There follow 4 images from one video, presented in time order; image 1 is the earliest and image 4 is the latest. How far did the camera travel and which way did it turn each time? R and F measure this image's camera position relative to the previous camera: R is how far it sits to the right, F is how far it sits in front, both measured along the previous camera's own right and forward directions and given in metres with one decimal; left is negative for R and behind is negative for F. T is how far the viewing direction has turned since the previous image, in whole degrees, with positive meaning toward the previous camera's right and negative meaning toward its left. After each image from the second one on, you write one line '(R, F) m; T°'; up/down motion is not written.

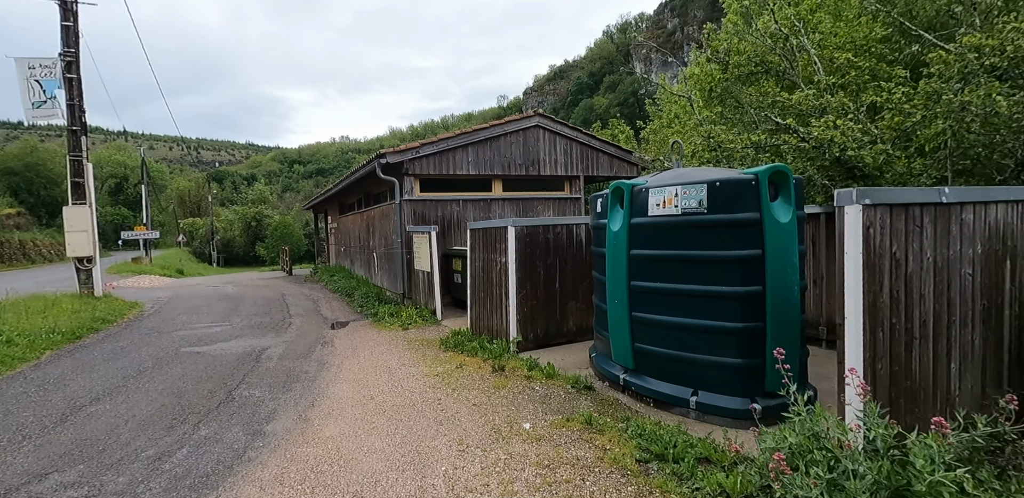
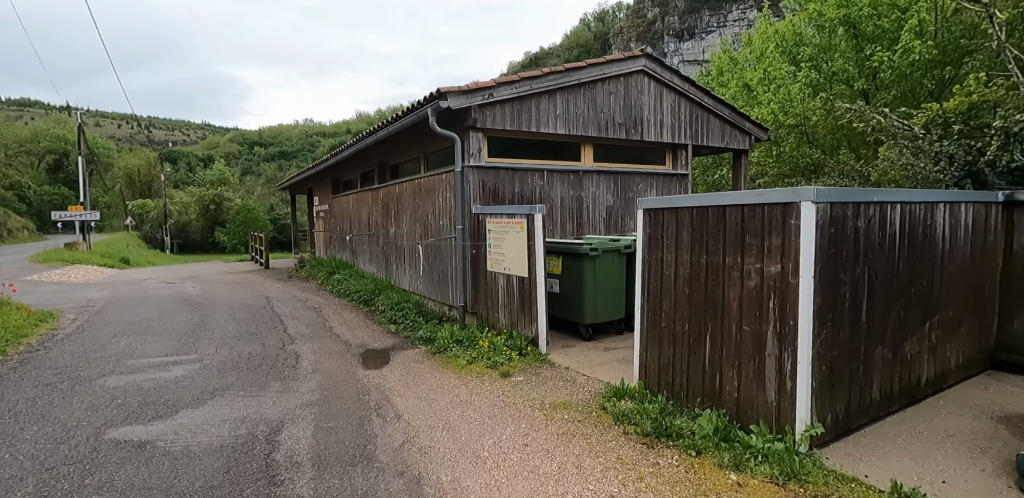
(-1.8, +2.8) m; +4°
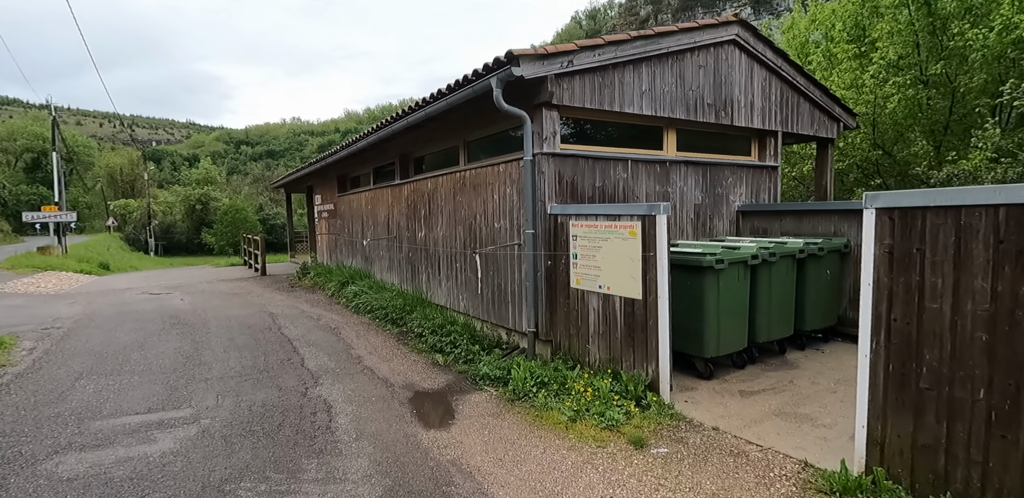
(-0.9, +1.3) m; +1°
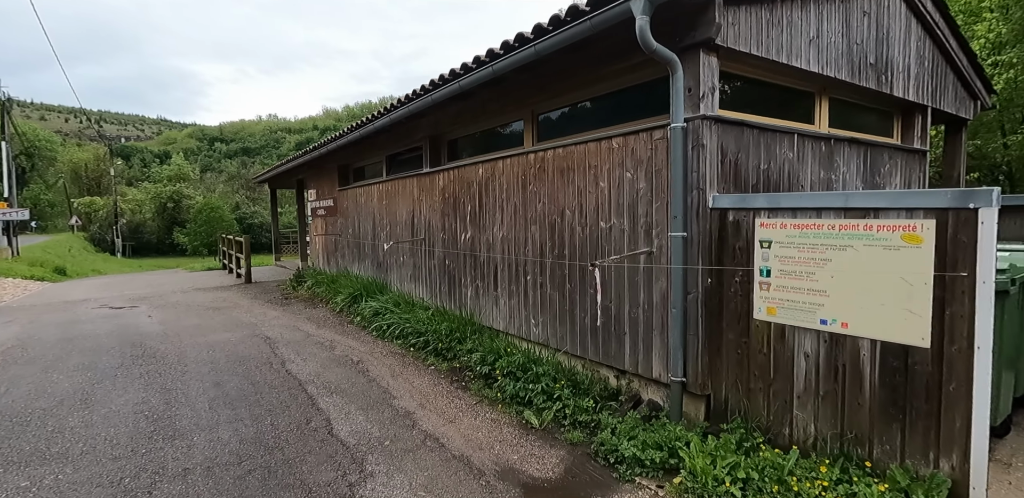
(-1.0, +1.5) m; +2°
